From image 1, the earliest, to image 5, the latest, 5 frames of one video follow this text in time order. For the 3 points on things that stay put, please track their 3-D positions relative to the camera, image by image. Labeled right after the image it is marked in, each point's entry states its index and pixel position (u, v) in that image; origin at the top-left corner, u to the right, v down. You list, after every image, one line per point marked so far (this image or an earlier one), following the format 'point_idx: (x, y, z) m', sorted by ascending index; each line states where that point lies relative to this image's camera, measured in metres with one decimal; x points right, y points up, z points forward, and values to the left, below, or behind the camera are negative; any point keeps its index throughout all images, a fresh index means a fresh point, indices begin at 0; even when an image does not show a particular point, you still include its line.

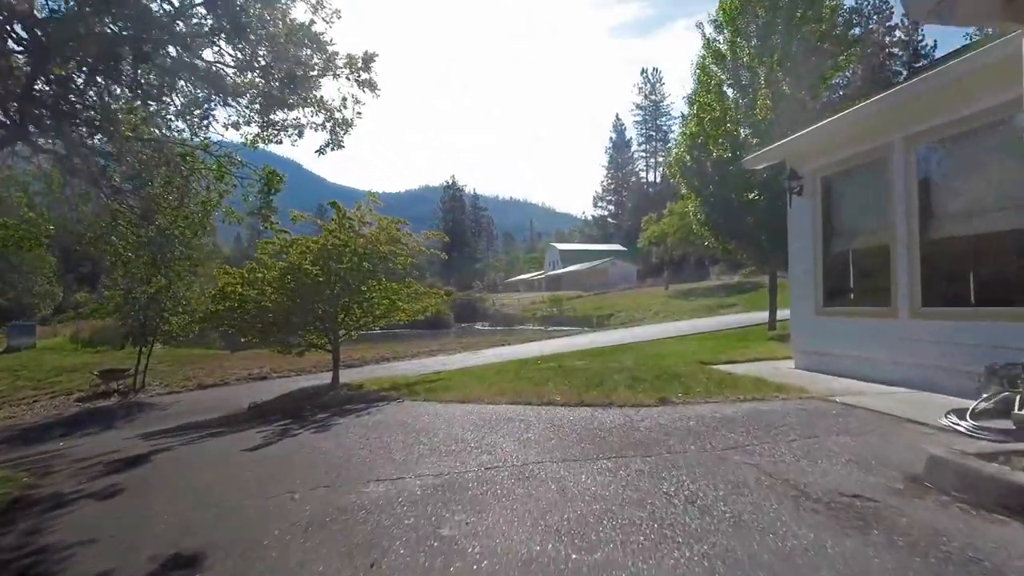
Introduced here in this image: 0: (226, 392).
0: (-6.9, -2.5, +18.5) m
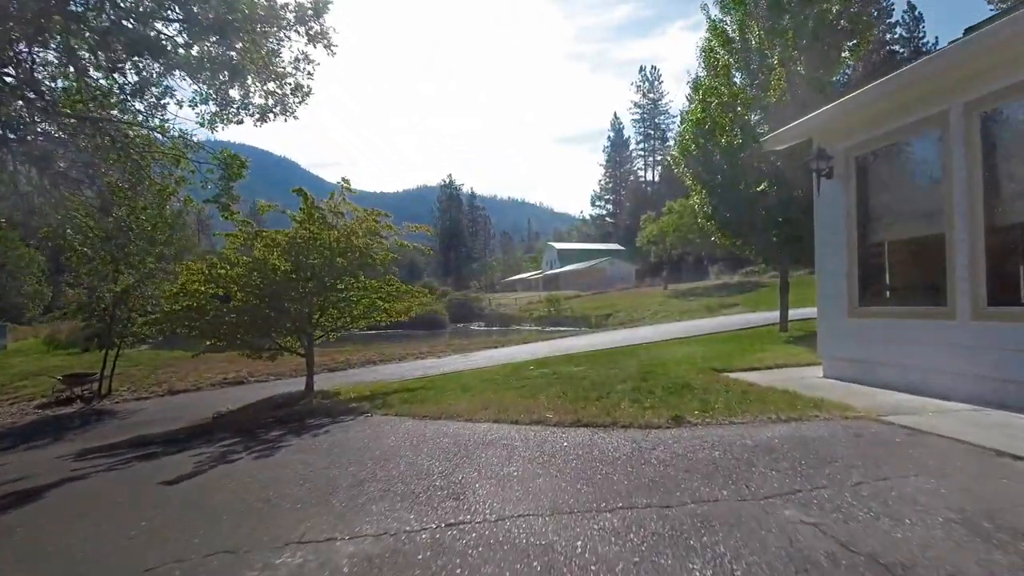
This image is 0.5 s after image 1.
0: (-7.1, -2.5, +17.2) m
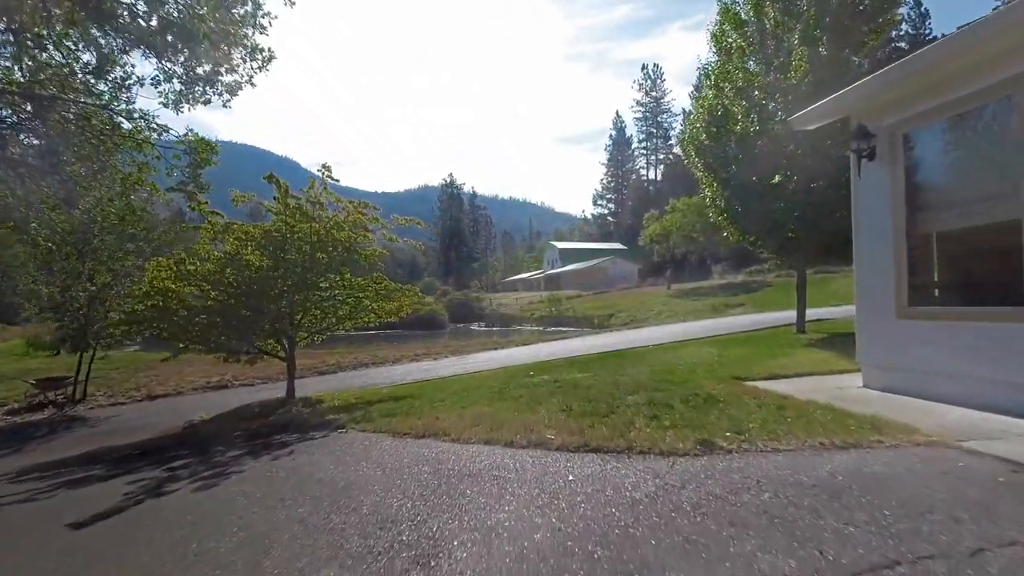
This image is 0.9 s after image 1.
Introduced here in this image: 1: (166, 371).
0: (-7.1, -2.5, +16.2) m
1: (-9.0, -2.2, +19.8) m
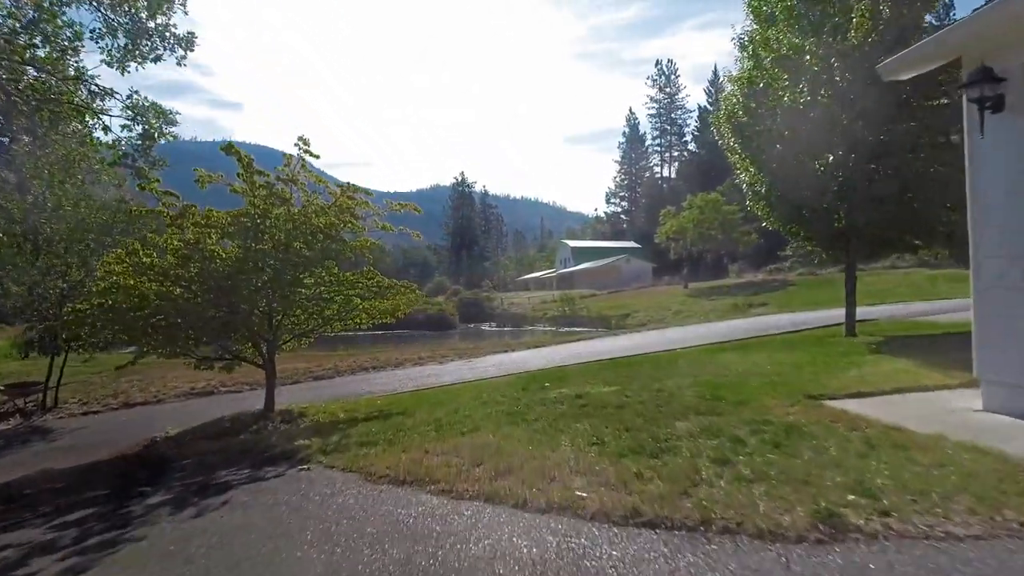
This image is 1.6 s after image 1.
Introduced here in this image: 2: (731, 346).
0: (-6.9, -2.4, +14.6) m
1: (-8.7, -2.1, +18.2) m
2: (+4.0, -1.1, +14.0) m
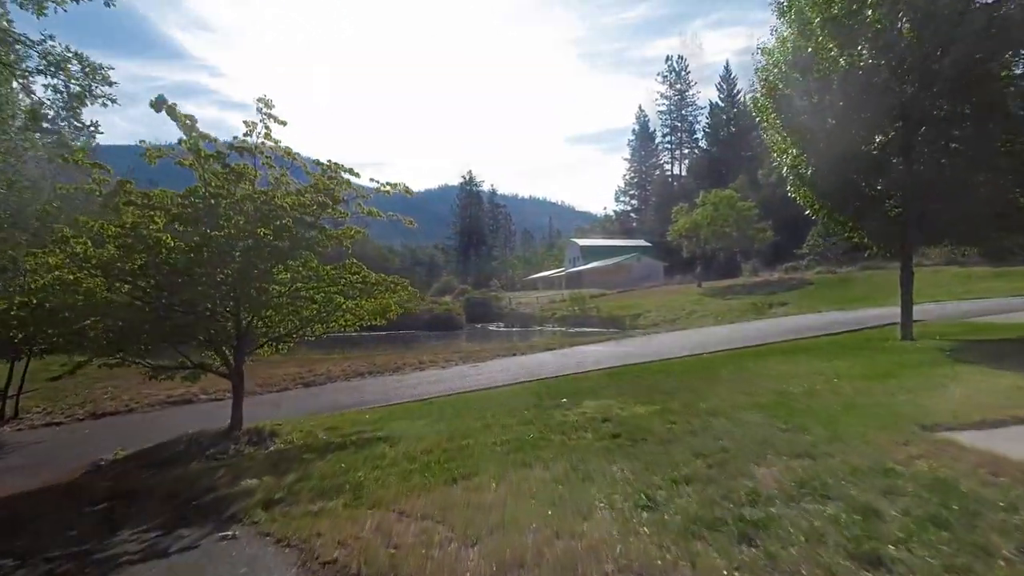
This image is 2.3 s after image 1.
0: (-6.7, -2.4, +13.0) m
1: (-8.5, -2.1, +16.7) m
2: (+4.2, -1.0, +12.3) m
